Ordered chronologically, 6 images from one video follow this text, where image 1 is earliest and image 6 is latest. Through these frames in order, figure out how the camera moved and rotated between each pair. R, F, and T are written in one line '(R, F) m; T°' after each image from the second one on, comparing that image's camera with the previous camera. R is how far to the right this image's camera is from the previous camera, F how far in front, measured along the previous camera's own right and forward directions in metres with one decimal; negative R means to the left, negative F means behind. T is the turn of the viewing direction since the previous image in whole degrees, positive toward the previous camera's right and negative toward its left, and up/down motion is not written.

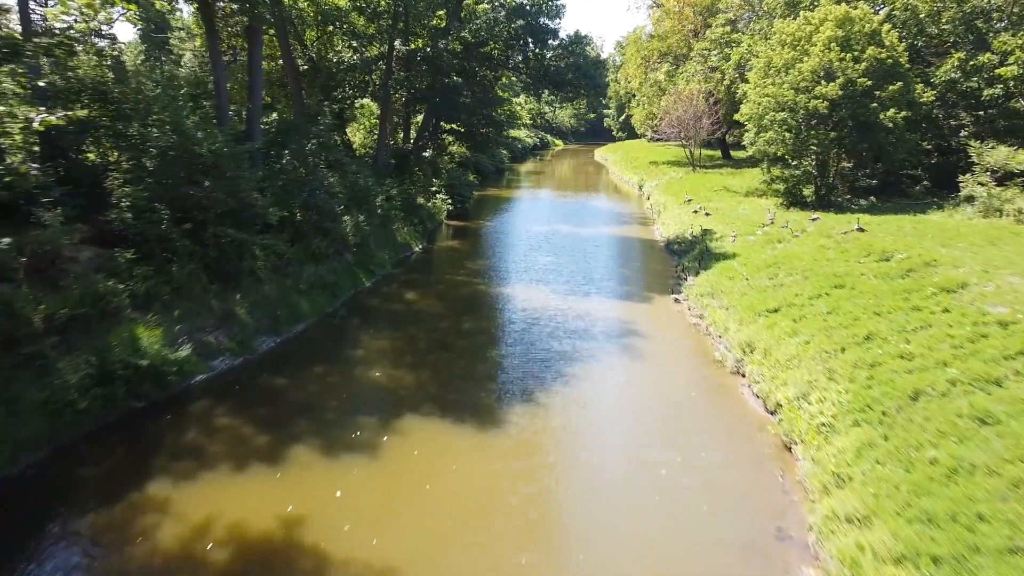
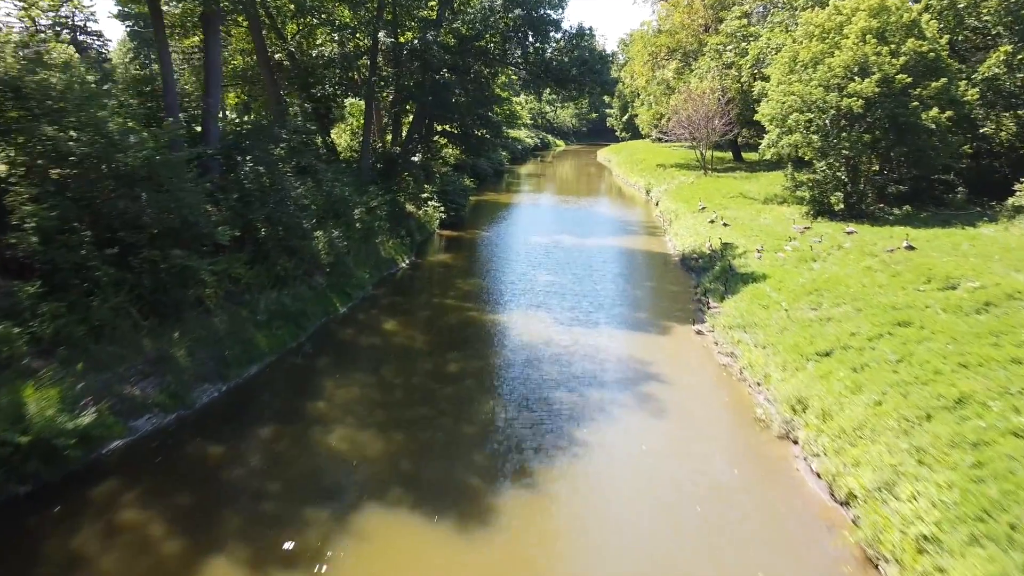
(+0.1, +2.1) m; 0°
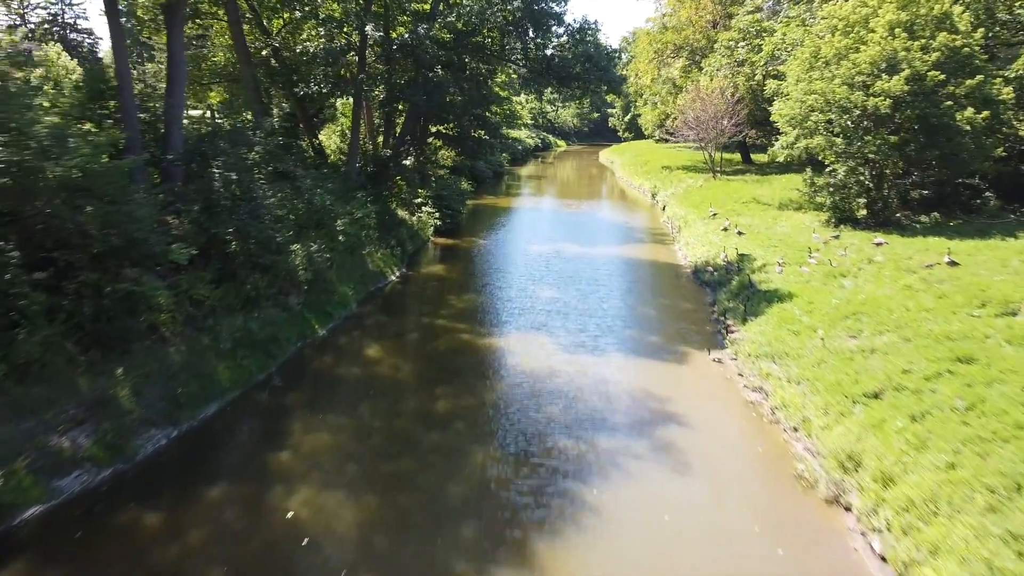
(0.0, +1.4) m; 0°
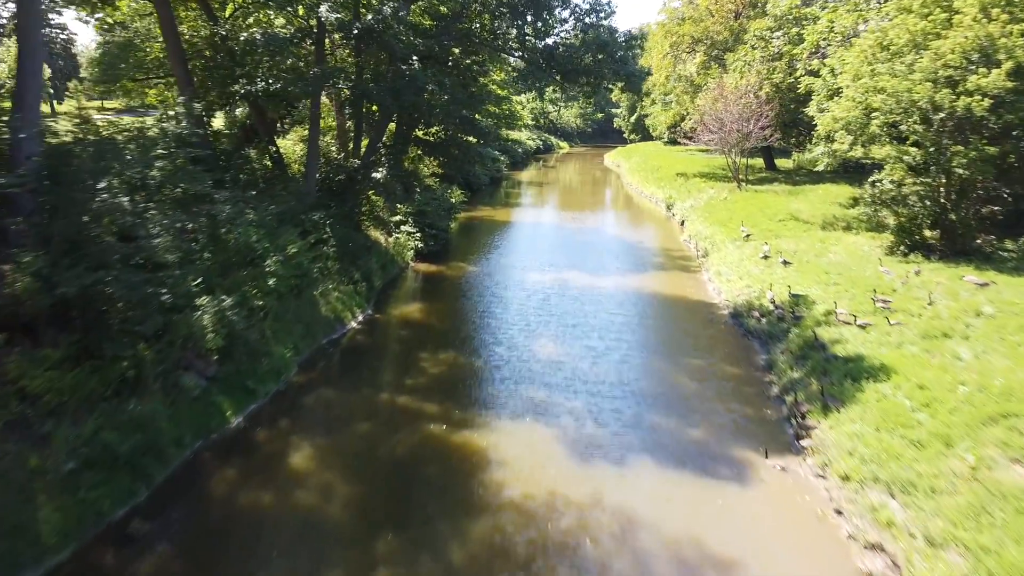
(+0.2, +3.5) m; 0°
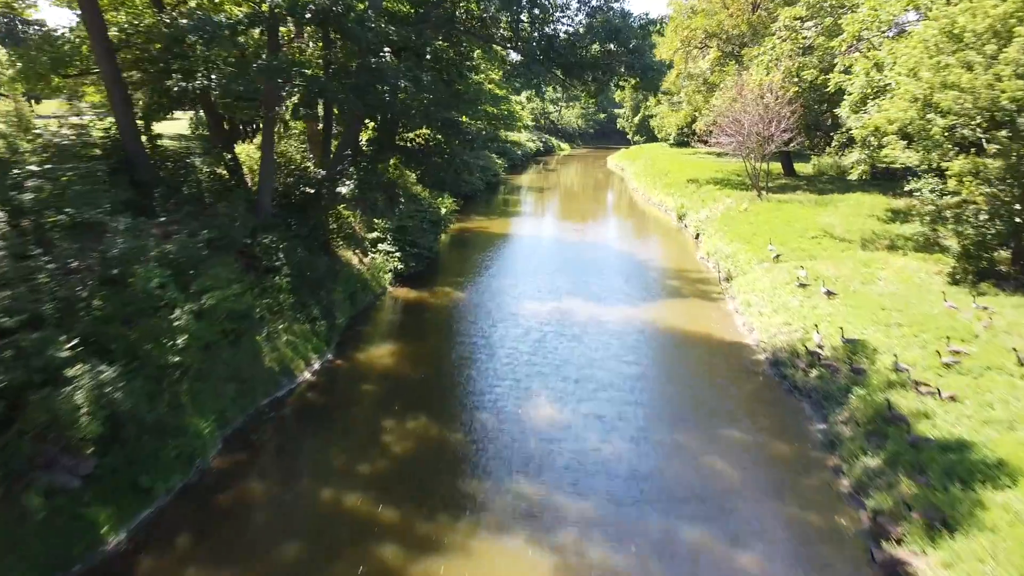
(+0.2, +2.5) m; 0°
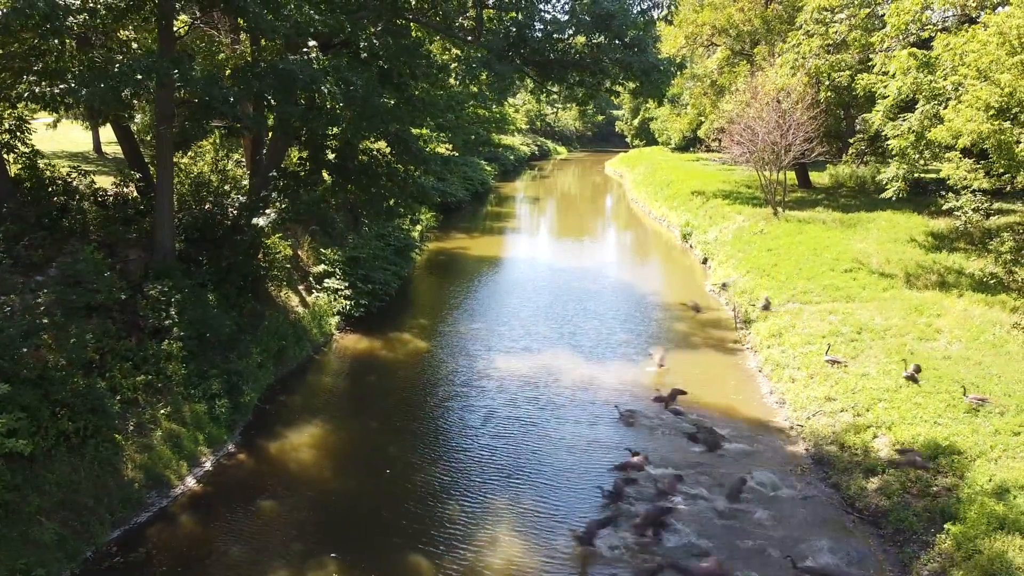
(+0.4, +2.8) m; 0°
